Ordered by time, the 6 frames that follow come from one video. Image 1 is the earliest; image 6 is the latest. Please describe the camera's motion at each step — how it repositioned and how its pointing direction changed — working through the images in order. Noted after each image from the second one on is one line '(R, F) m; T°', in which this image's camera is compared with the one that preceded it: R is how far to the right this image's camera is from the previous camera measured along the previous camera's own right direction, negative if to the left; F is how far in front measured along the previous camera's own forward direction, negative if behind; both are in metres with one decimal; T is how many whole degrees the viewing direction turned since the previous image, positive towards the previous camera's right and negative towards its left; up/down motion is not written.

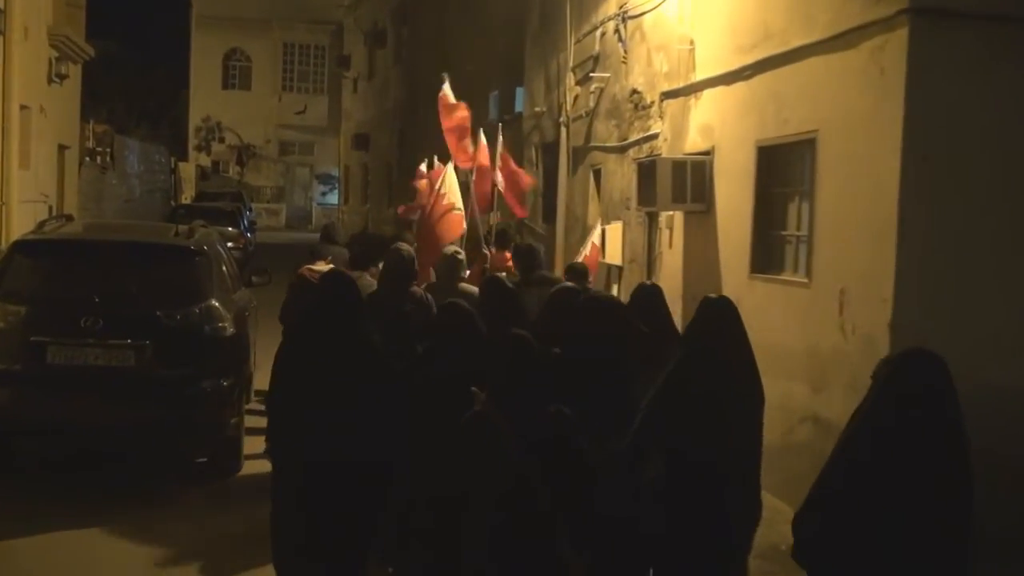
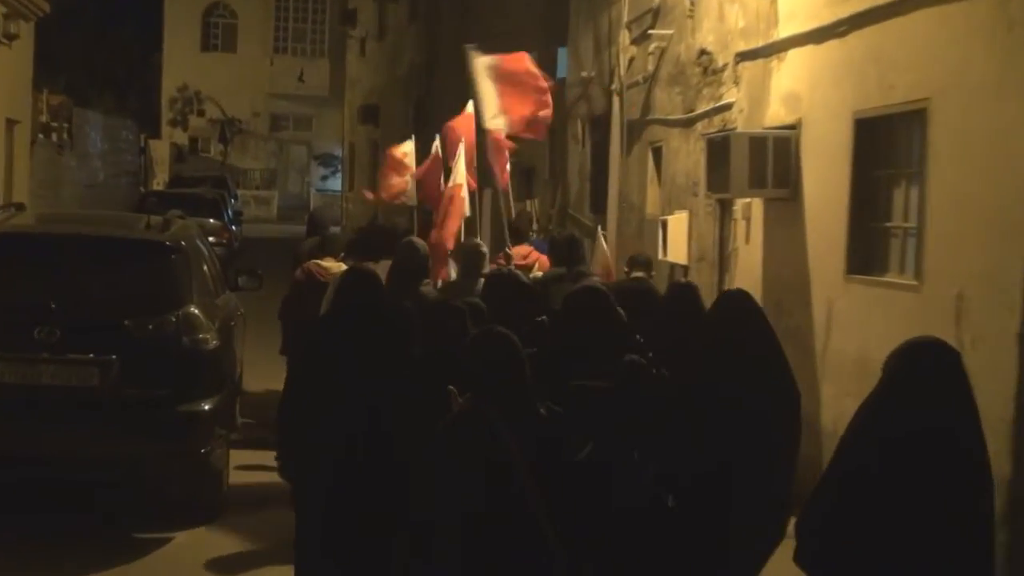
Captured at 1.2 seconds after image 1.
(+0.2, +1.7) m; -3°
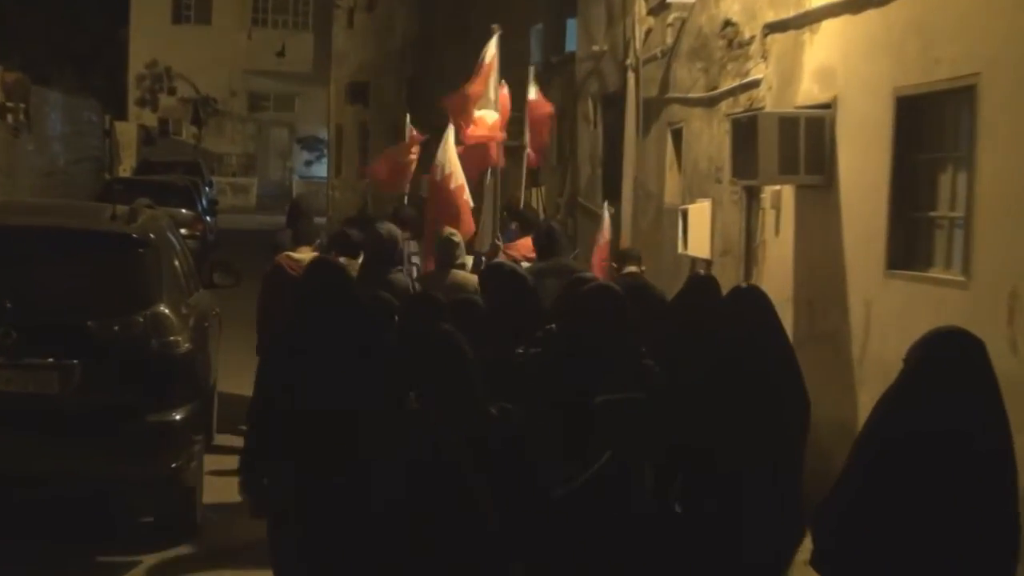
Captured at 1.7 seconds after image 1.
(+0.1, +0.8) m; -1°
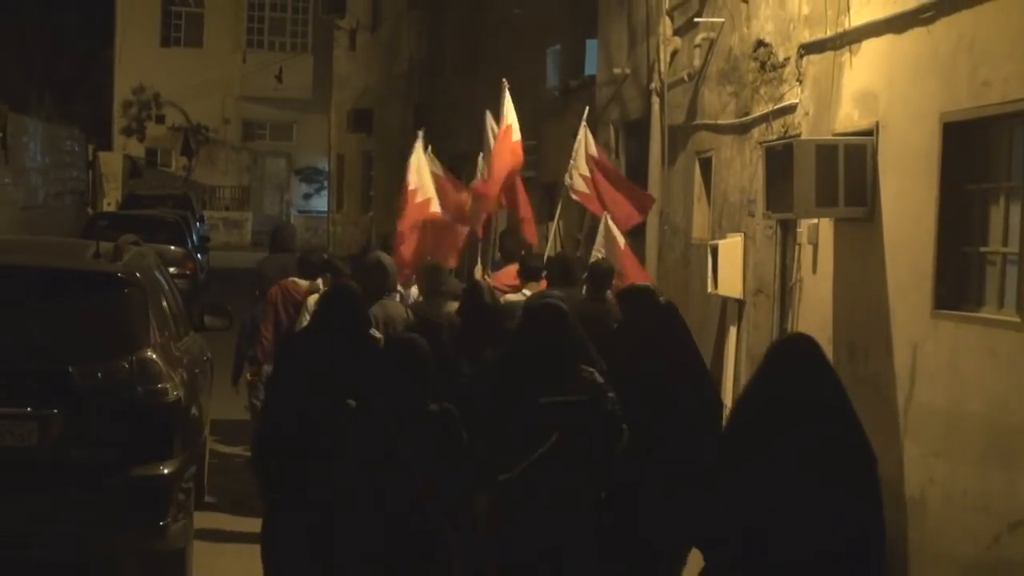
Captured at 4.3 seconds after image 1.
(0.0, +0.6) m; -1°
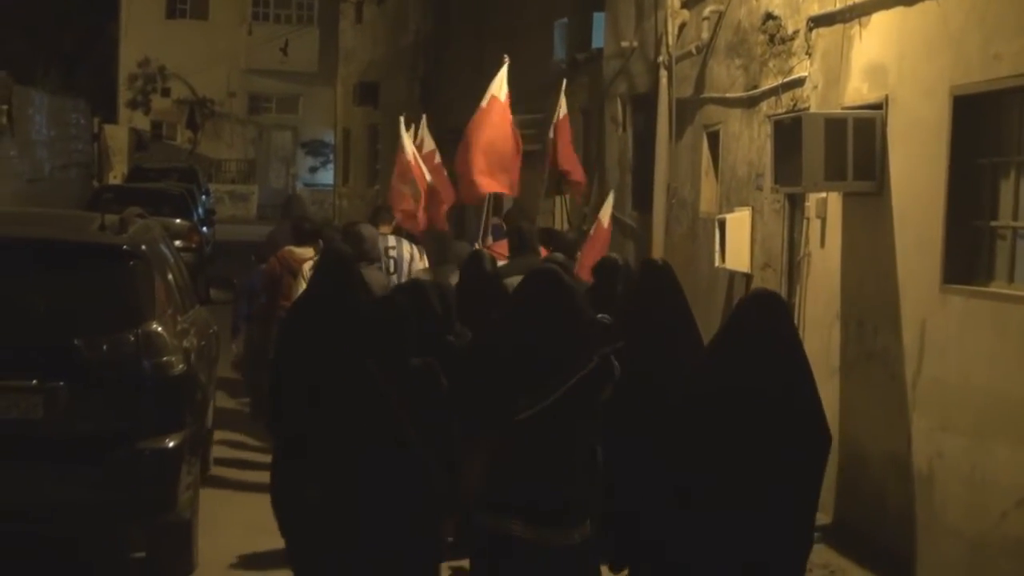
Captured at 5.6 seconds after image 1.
(0.0, 0.0) m; 0°
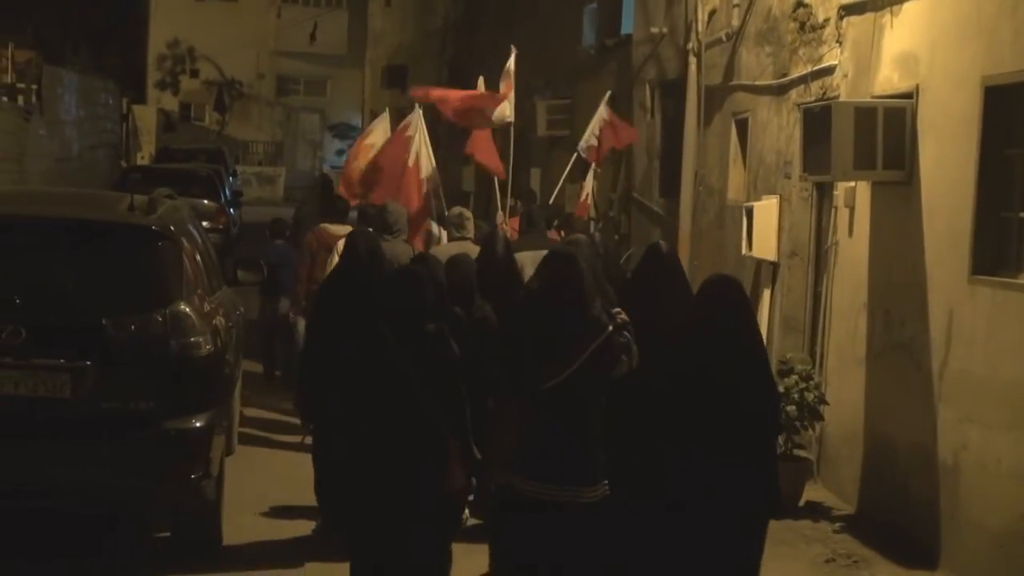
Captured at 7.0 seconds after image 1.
(0.0, 0.0) m; -1°
